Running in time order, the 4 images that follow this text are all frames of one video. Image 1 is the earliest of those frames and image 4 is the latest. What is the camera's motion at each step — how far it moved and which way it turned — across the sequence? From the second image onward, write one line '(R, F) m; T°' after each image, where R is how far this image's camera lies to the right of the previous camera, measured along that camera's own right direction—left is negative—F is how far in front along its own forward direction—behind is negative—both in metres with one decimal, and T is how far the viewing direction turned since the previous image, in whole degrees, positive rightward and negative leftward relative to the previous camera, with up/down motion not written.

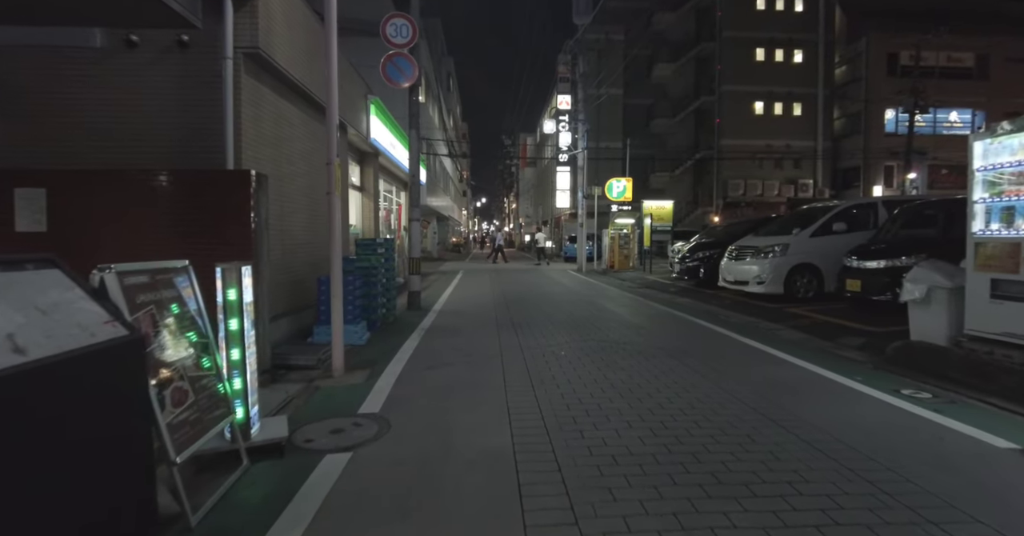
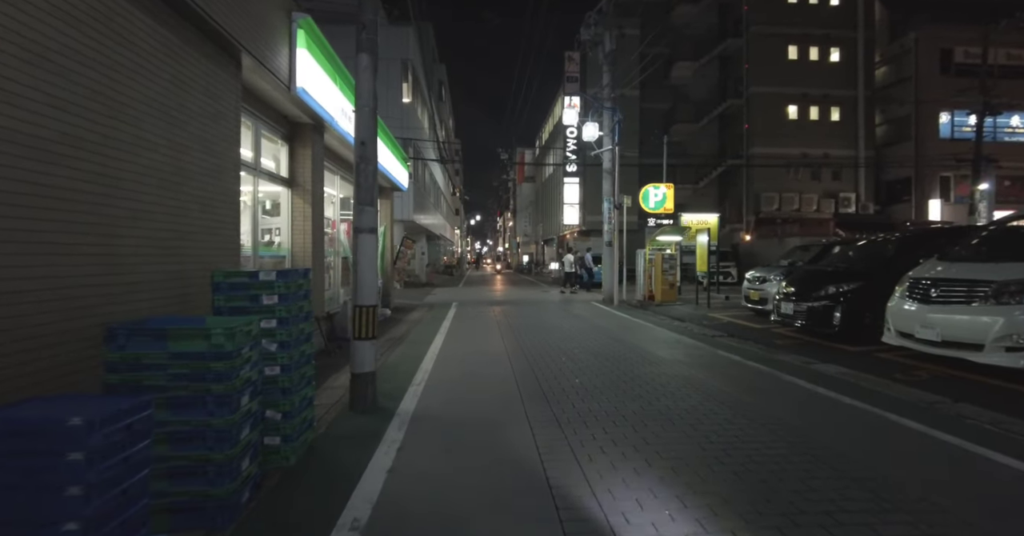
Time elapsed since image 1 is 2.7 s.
(-0.6, +5.5) m; +1°
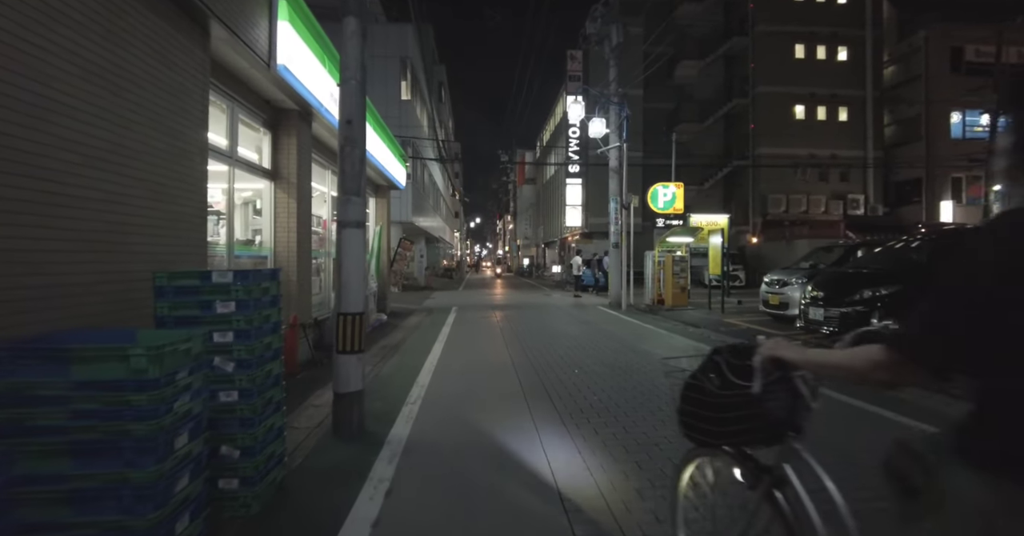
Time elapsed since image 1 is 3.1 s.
(-0.1, +0.8) m; 0°
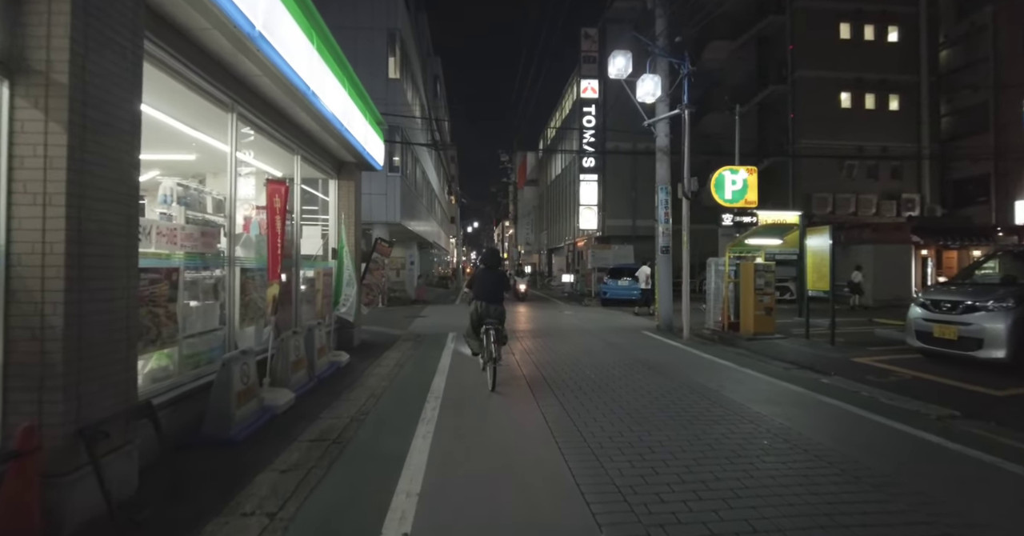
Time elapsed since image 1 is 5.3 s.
(-0.6, +4.7) m; +1°
